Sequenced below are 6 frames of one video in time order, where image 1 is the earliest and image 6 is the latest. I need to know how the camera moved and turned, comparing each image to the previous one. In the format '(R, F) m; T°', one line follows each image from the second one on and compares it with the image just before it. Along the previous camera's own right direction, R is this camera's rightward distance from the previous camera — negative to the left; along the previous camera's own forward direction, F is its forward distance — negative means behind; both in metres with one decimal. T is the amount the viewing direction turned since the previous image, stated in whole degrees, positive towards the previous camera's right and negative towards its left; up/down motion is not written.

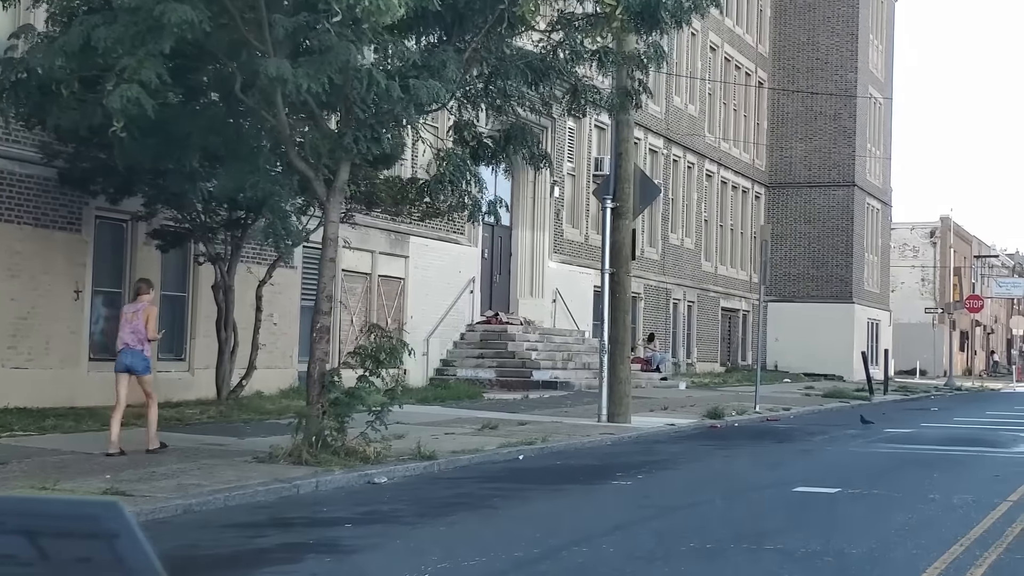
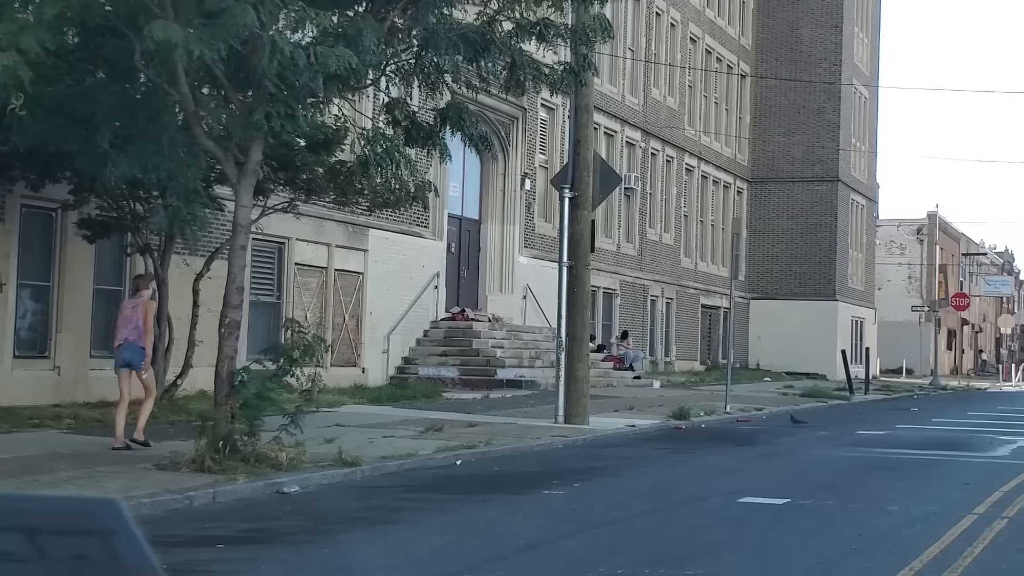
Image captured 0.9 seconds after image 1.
(+0.4, +0.9) m; 0°
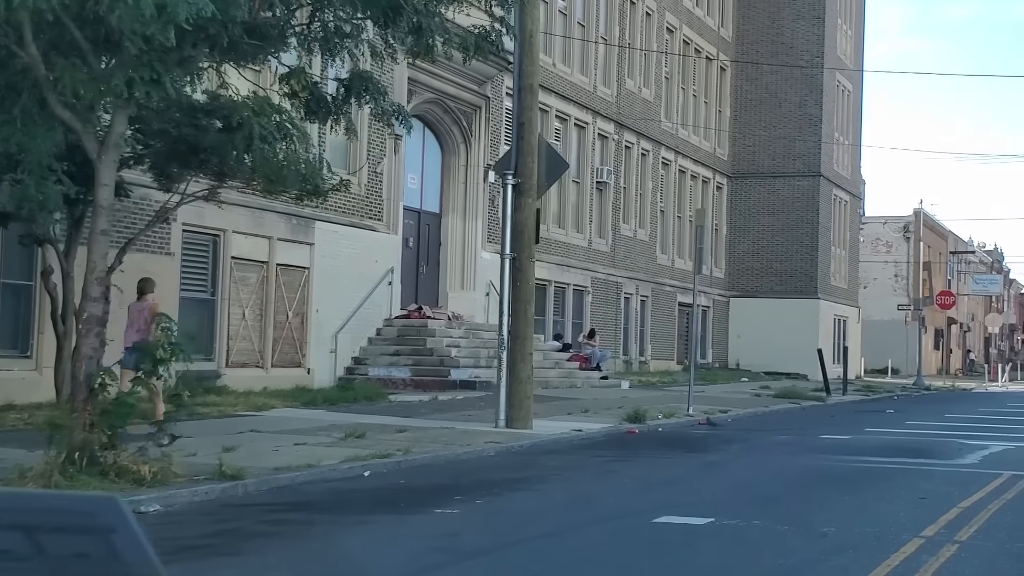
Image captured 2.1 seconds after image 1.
(+0.6, +1.1) m; 0°
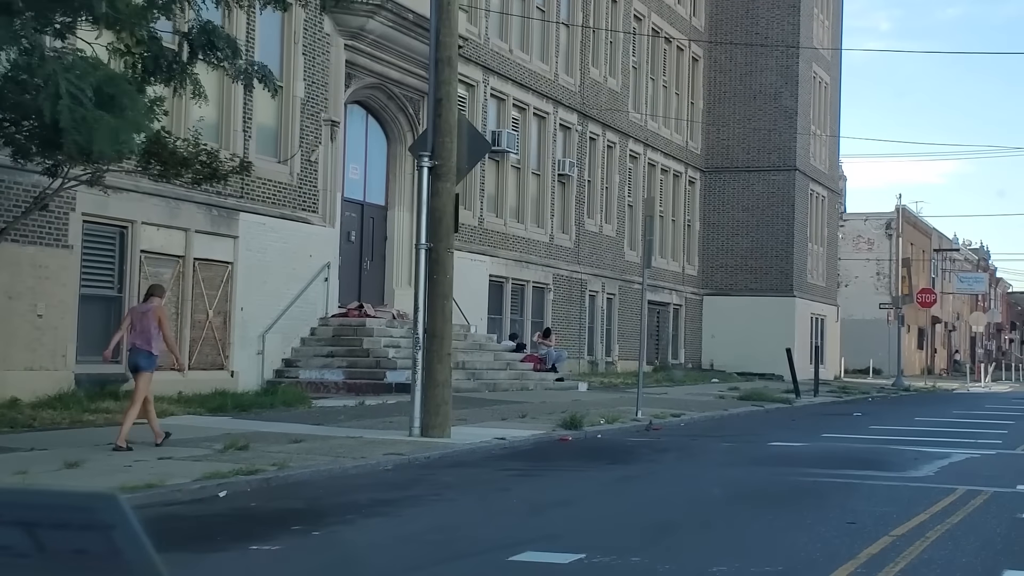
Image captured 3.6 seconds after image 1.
(+0.7, +1.4) m; 0°
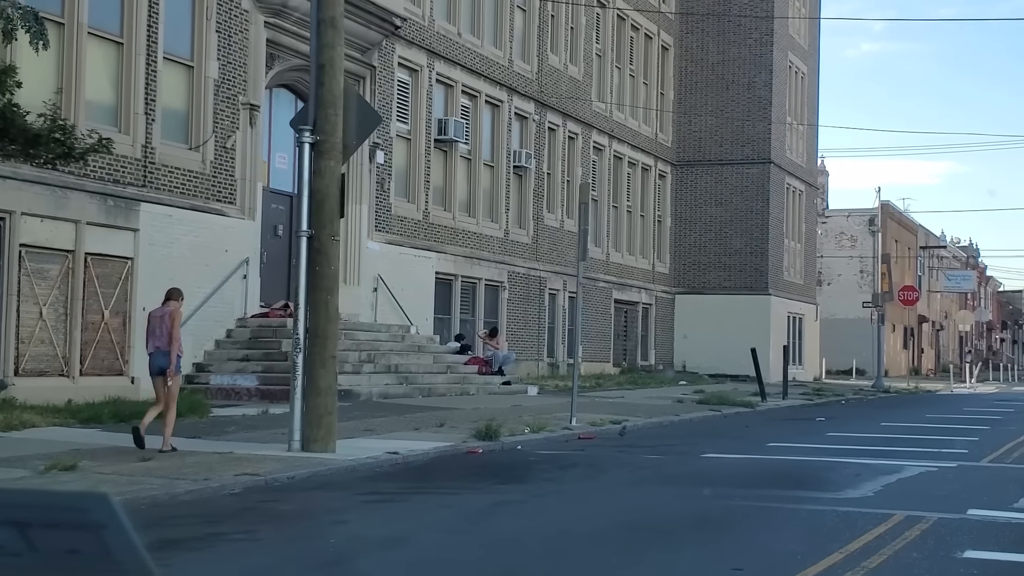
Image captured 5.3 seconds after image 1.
(+0.8, +1.7) m; 0°
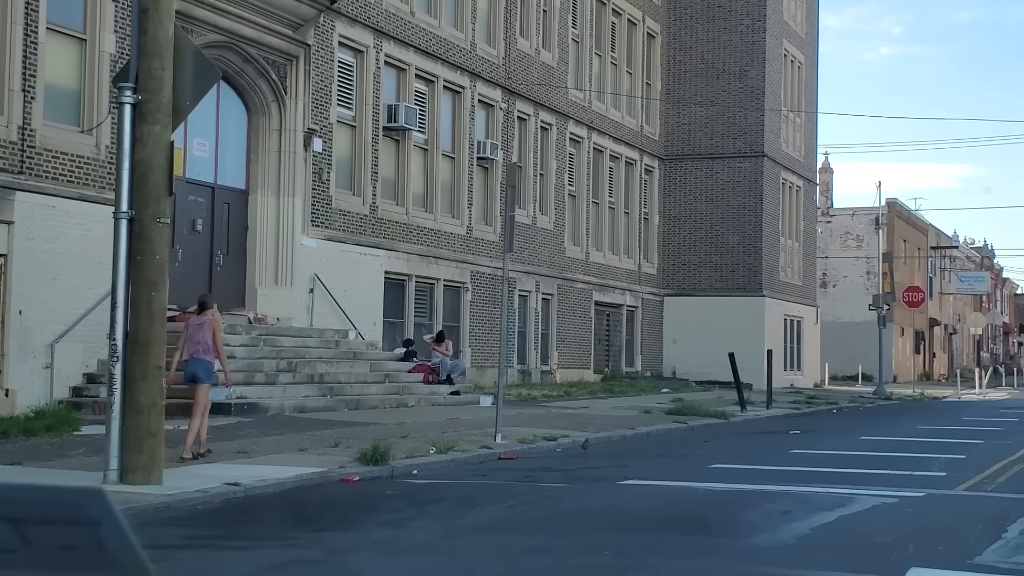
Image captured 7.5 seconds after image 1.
(+1.0, +2.2) m; -1°
